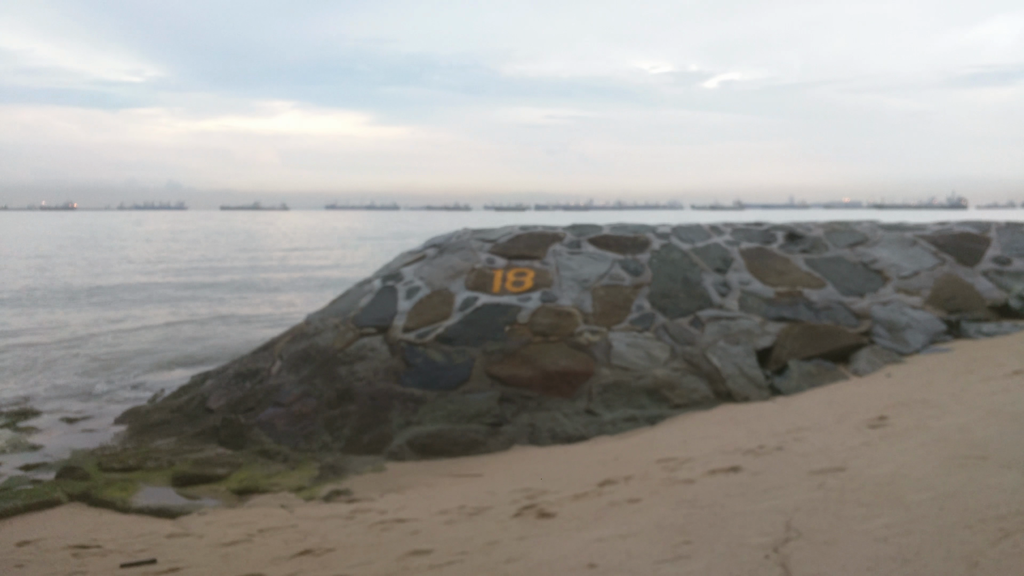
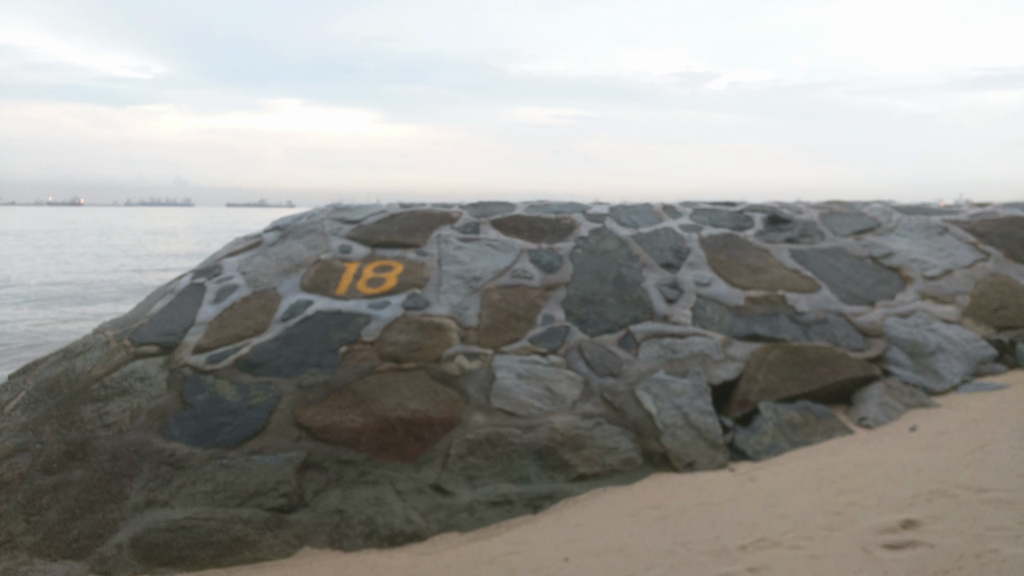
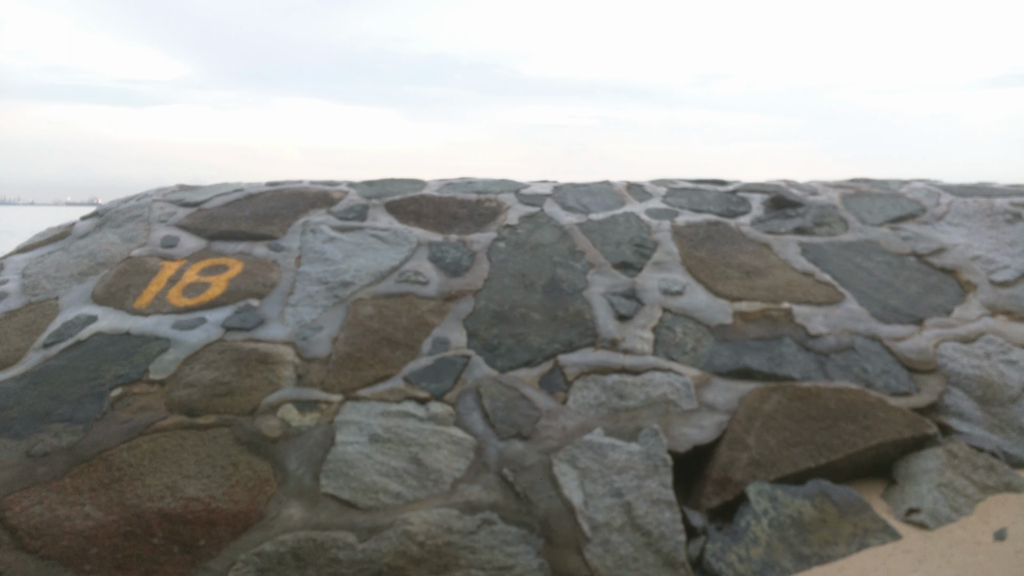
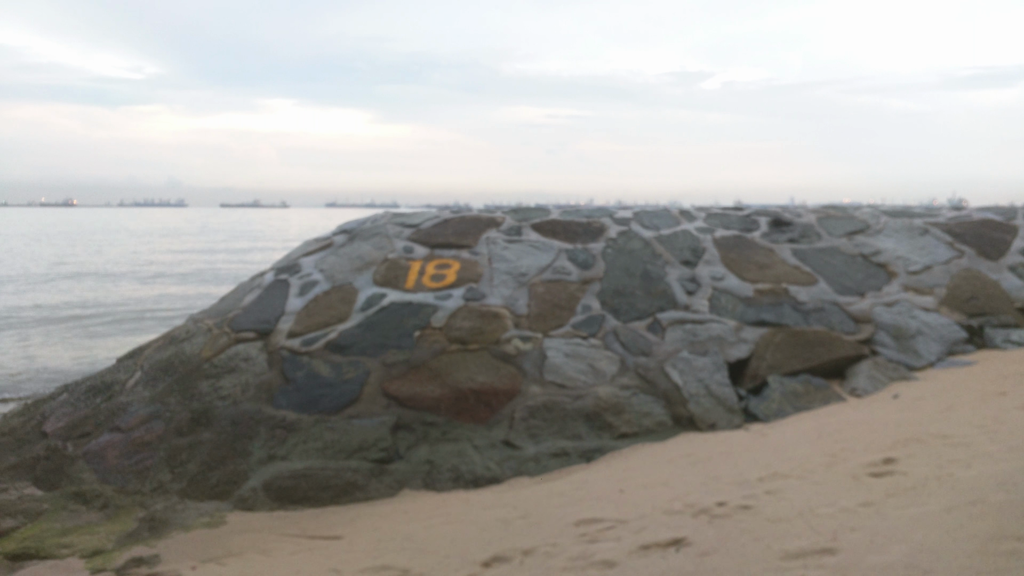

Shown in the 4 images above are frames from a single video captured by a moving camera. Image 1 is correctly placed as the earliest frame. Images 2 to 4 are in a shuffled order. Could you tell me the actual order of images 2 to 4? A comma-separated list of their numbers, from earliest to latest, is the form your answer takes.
4, 2, 3
